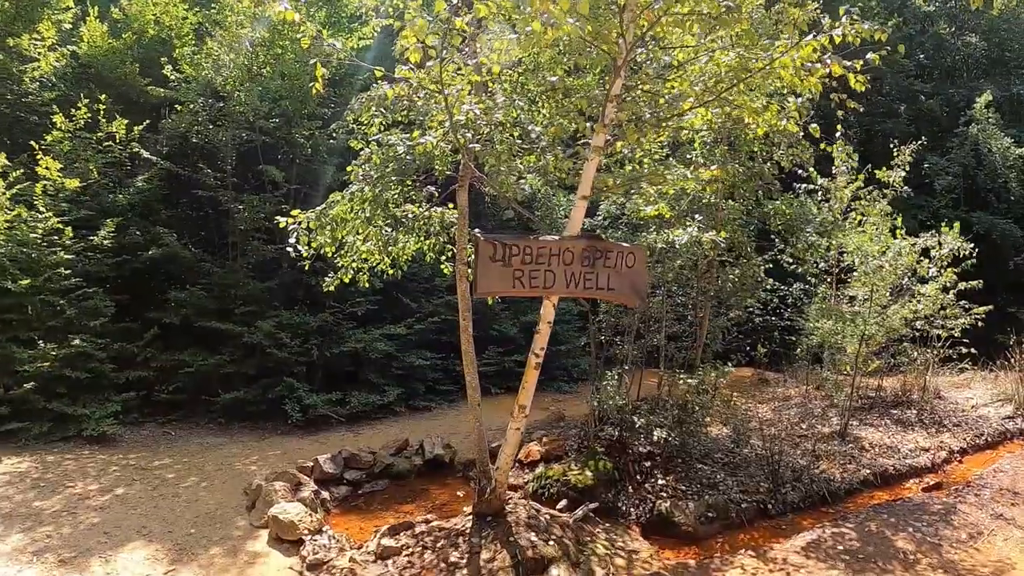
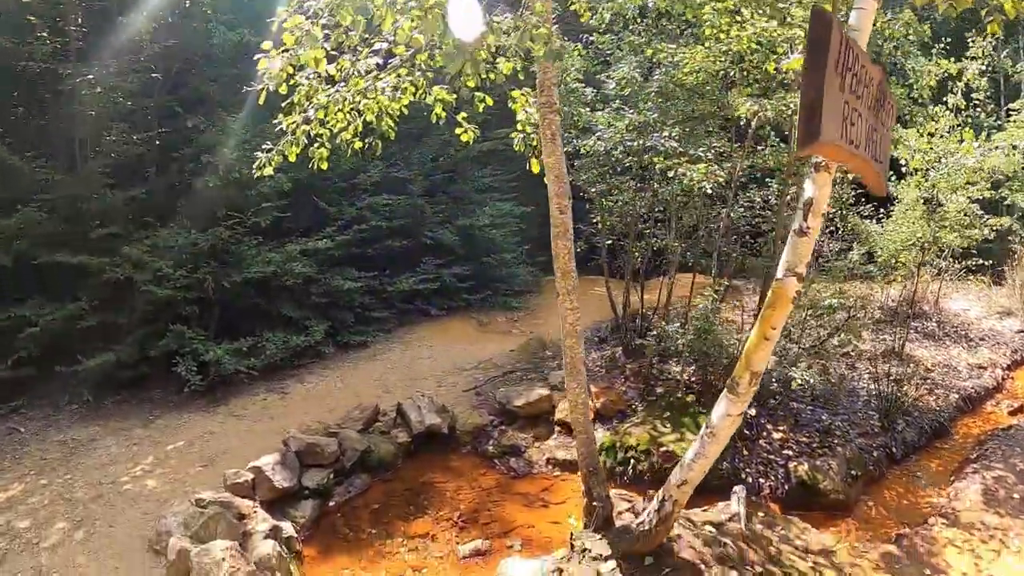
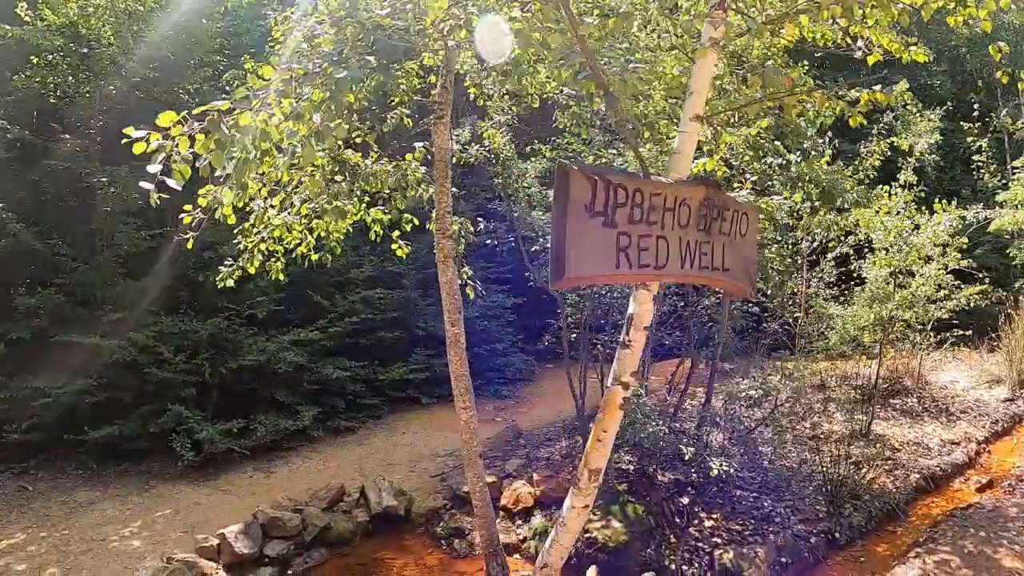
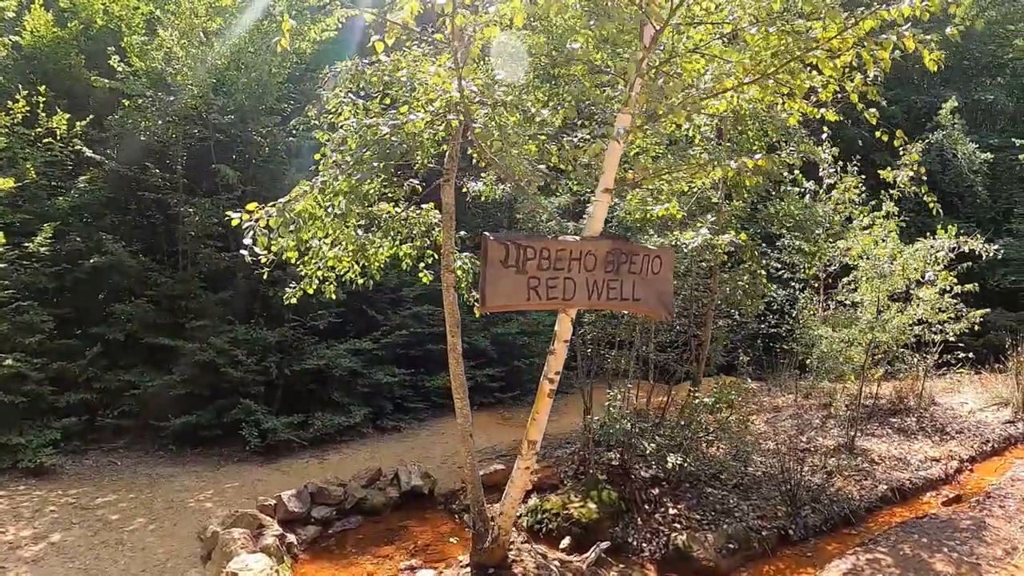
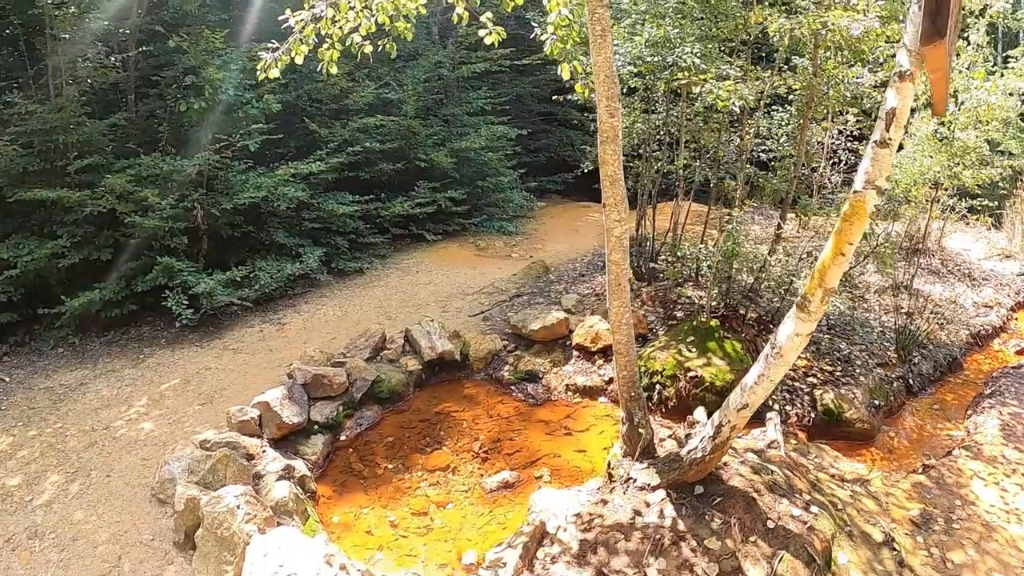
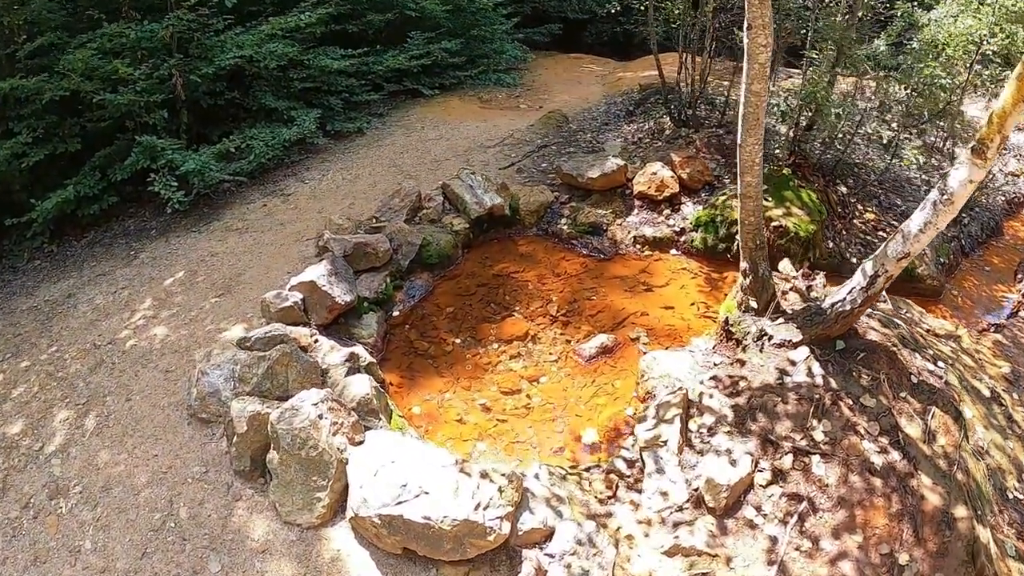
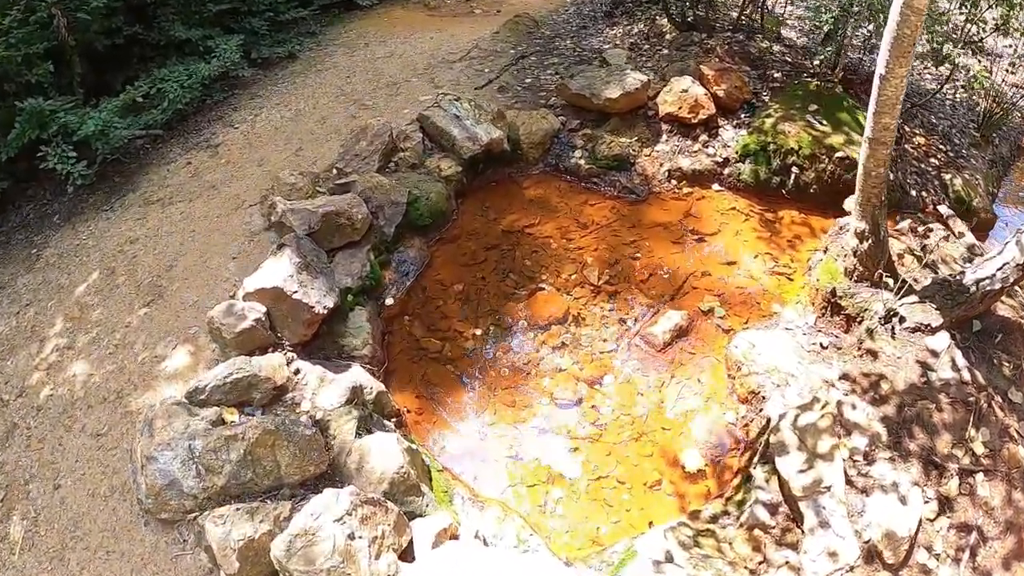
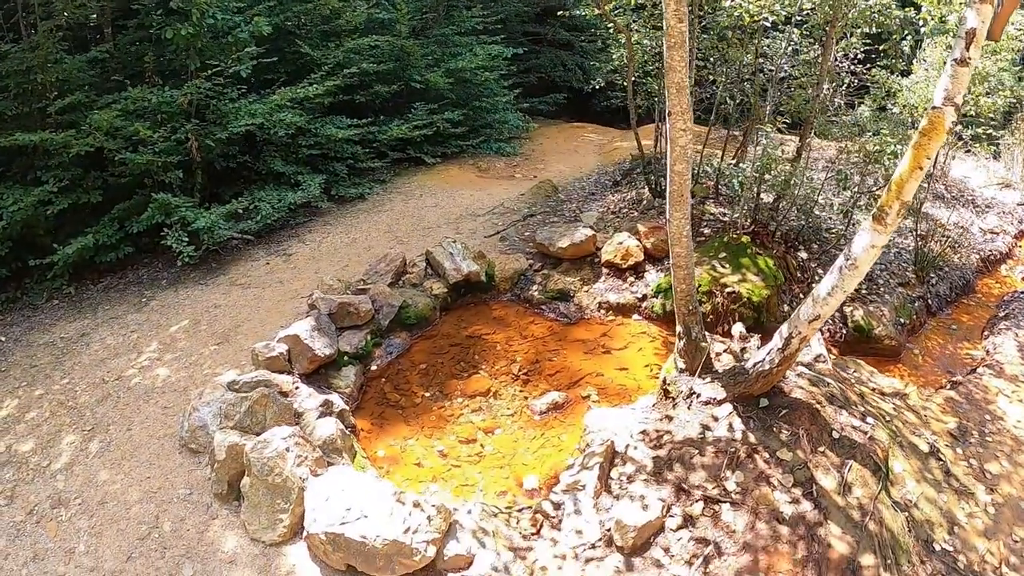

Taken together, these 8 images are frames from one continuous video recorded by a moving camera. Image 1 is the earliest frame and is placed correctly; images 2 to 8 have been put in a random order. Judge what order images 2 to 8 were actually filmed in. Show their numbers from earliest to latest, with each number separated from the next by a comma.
4, 3, 2, 5, 8, 6, 7
